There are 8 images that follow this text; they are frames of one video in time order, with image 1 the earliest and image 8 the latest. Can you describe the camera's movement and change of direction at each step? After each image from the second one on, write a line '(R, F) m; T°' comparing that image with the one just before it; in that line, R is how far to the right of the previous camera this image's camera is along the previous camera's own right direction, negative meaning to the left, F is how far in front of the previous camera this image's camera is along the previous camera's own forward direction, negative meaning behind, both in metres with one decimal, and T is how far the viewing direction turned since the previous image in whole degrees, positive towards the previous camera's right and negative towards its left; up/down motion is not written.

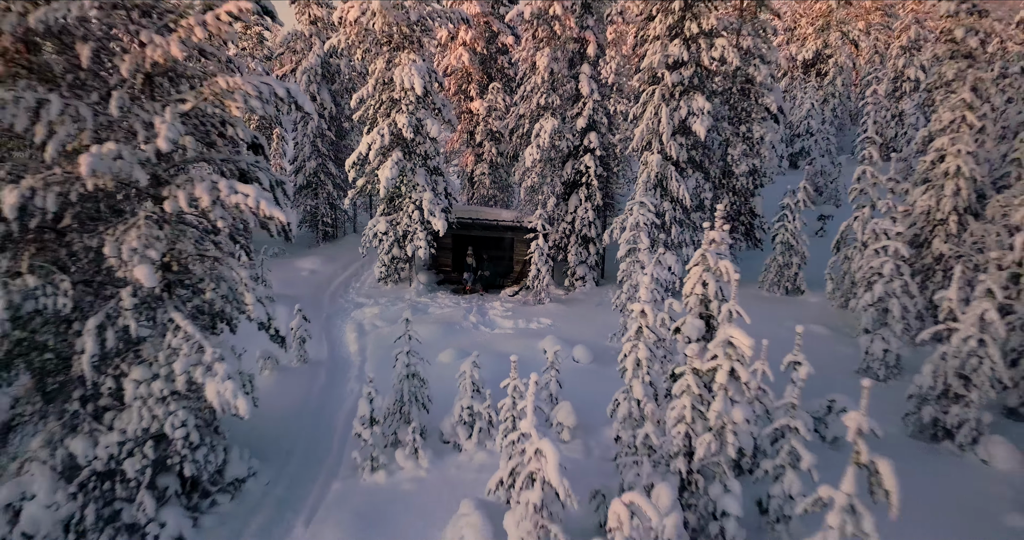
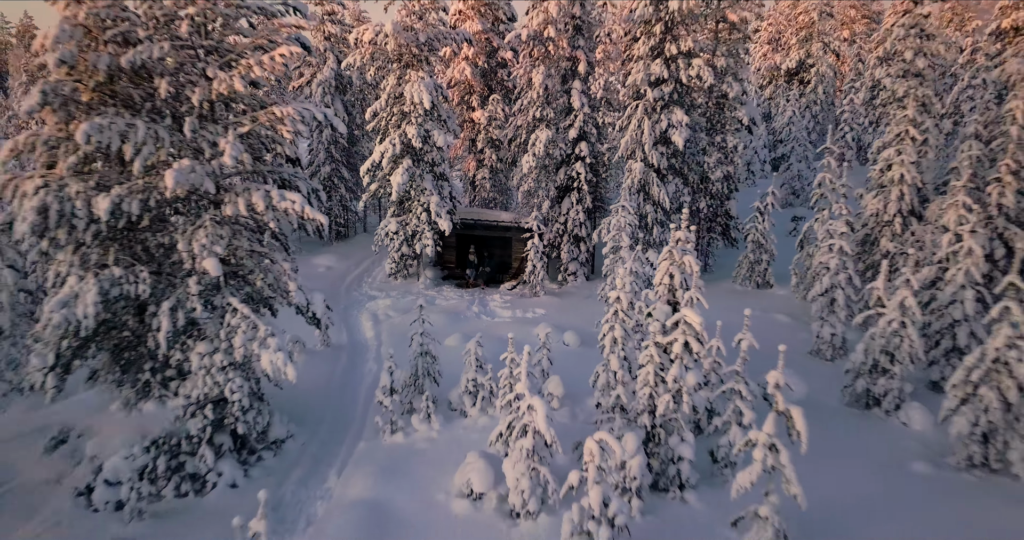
(0.0, -1.6) m; 0°
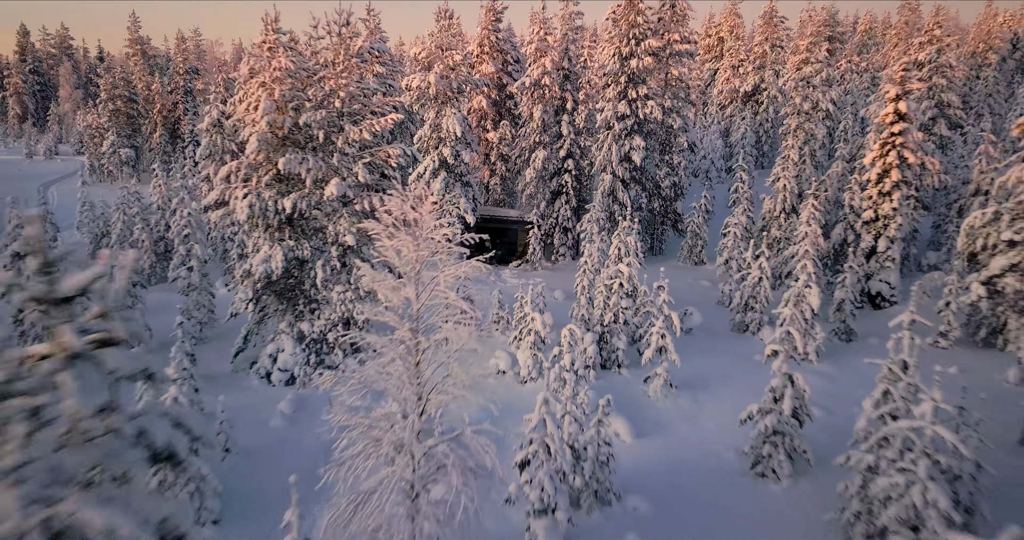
(-0.3, -6.1) m; 0°
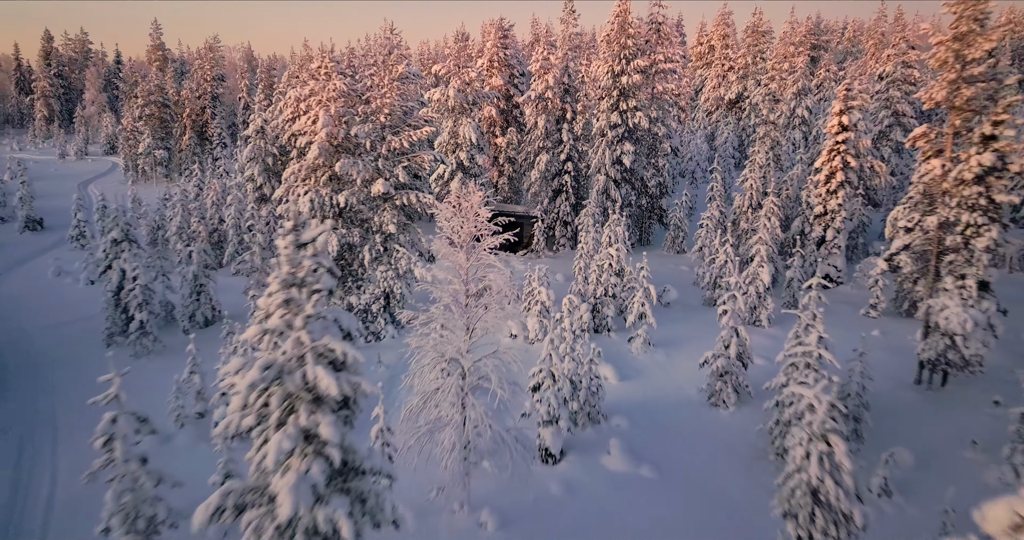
(-0.3, -3.4) m; 0°
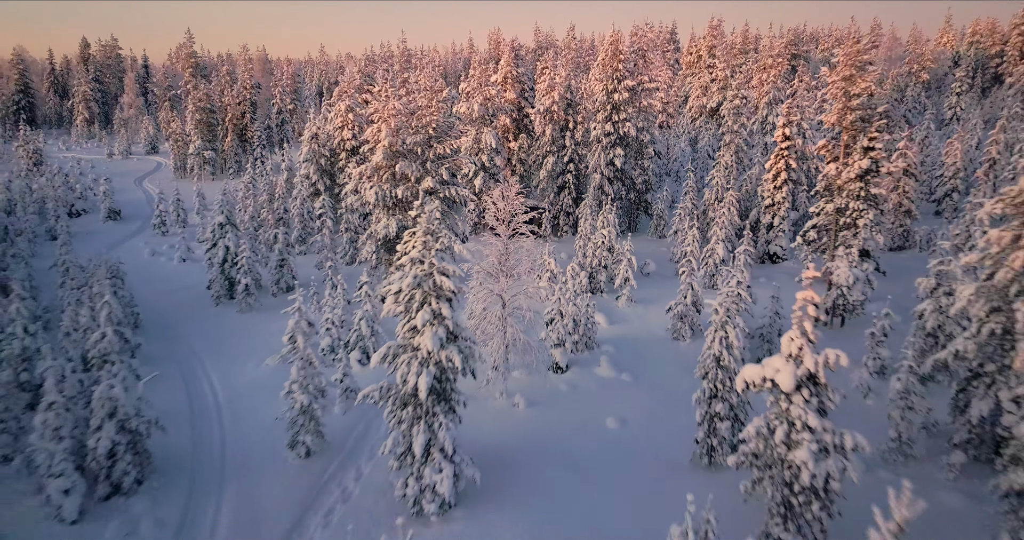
(-0.7, -5.6) m; 0°
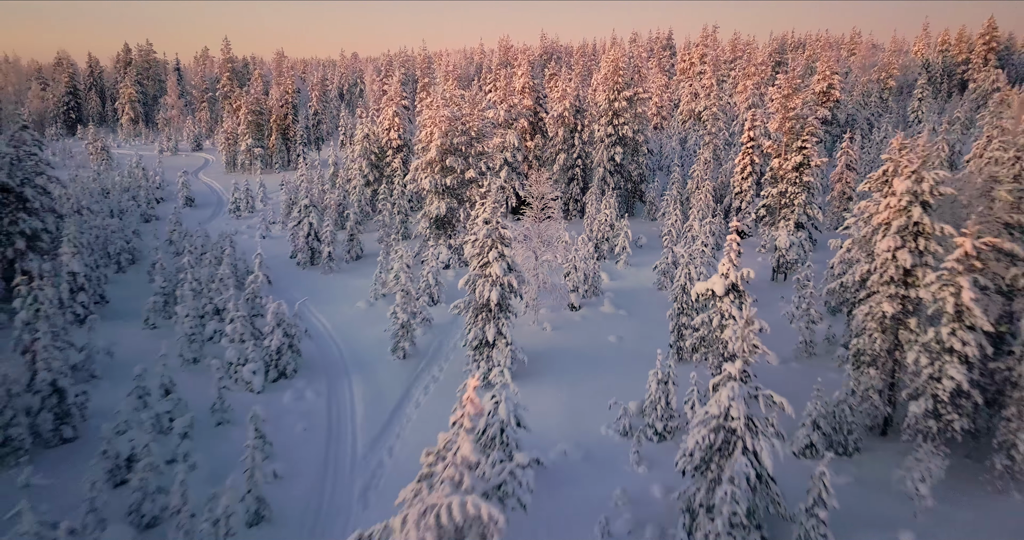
(-1.2, -6.8) m; 0°
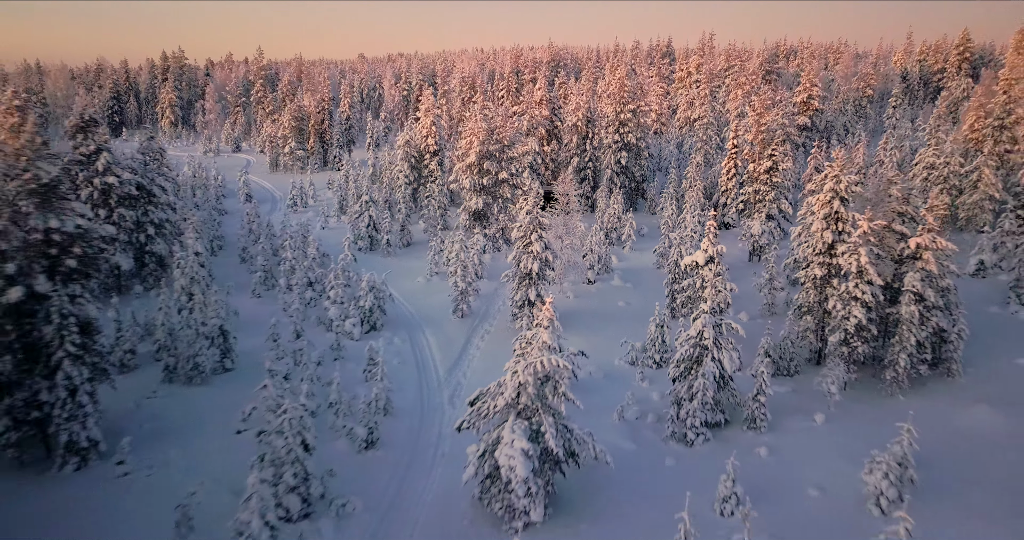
(-1.5, -6.7) m; 0°
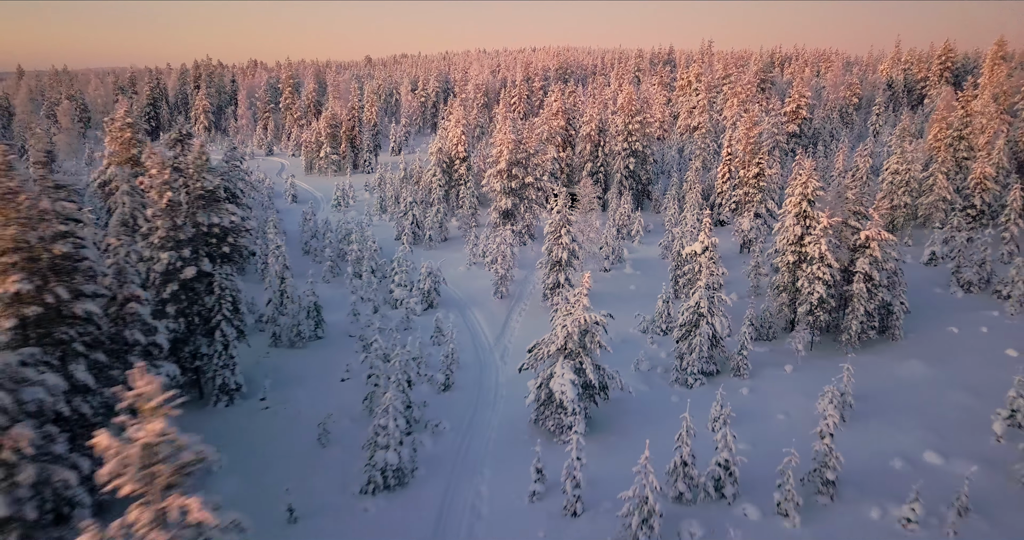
(-1.7, -6.0) m; 0°
